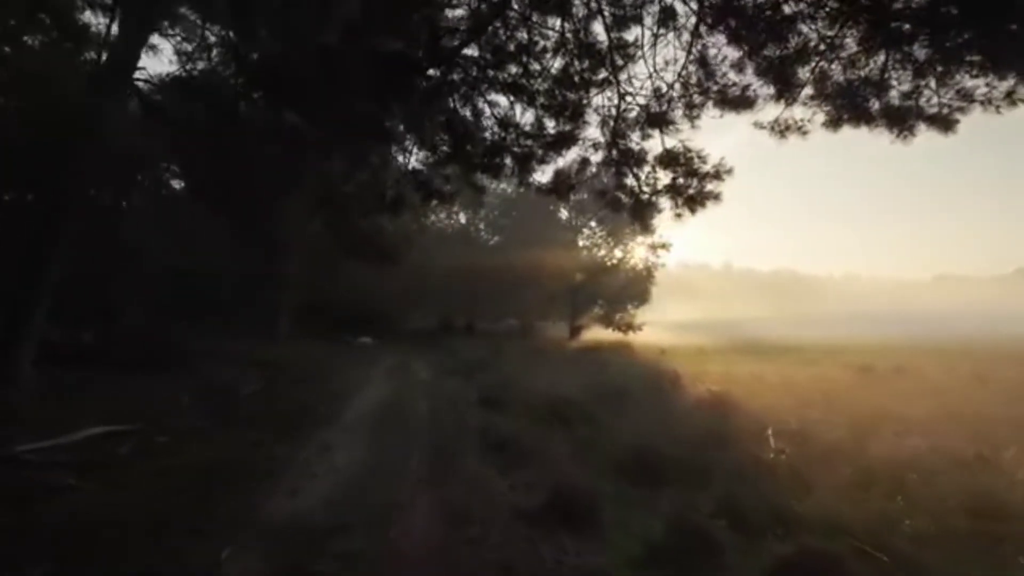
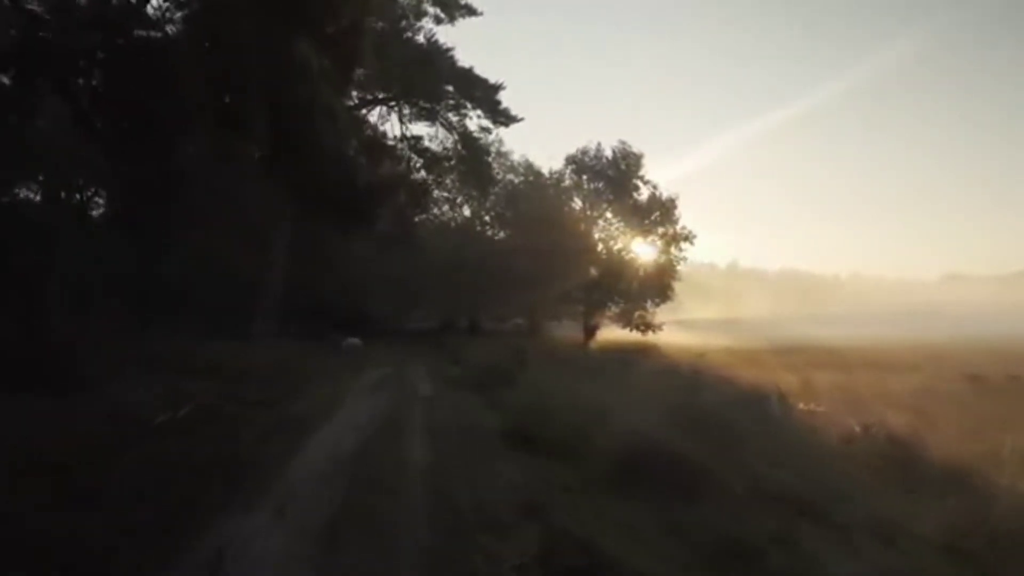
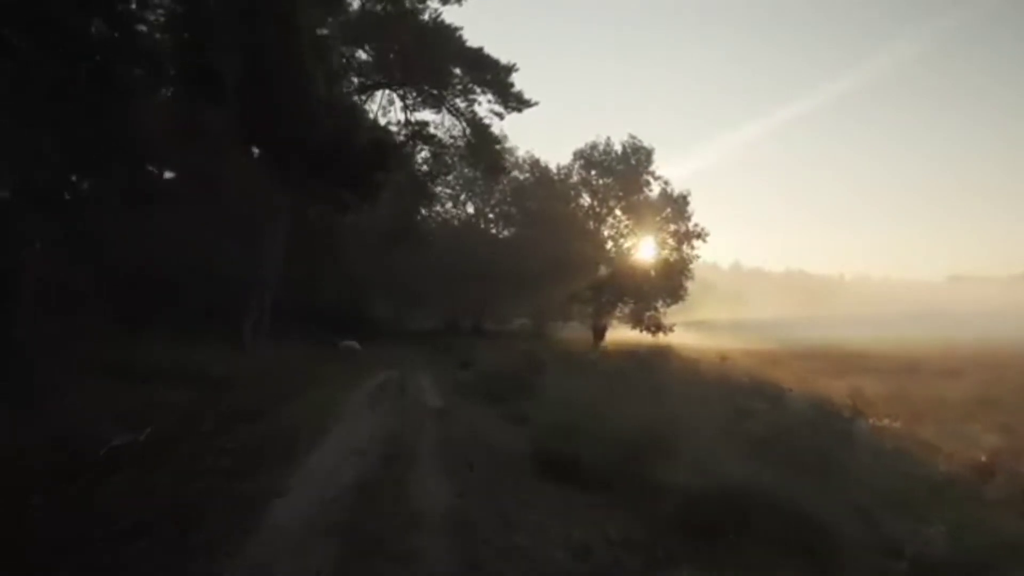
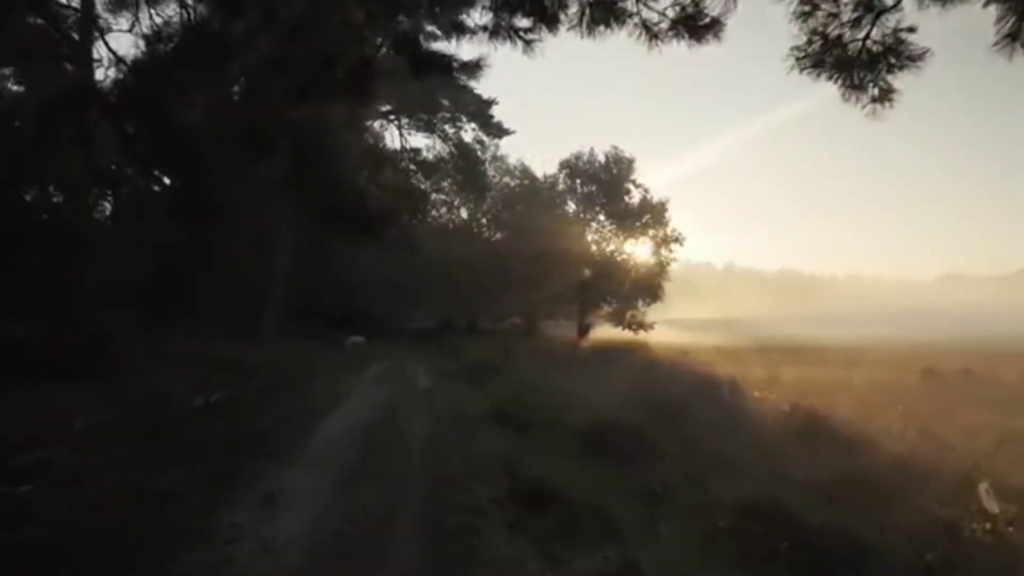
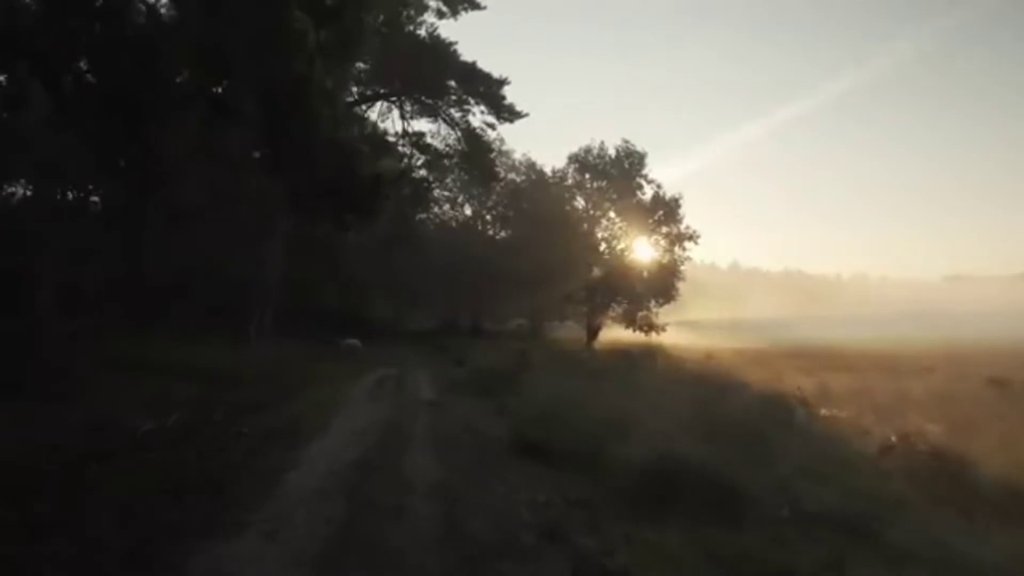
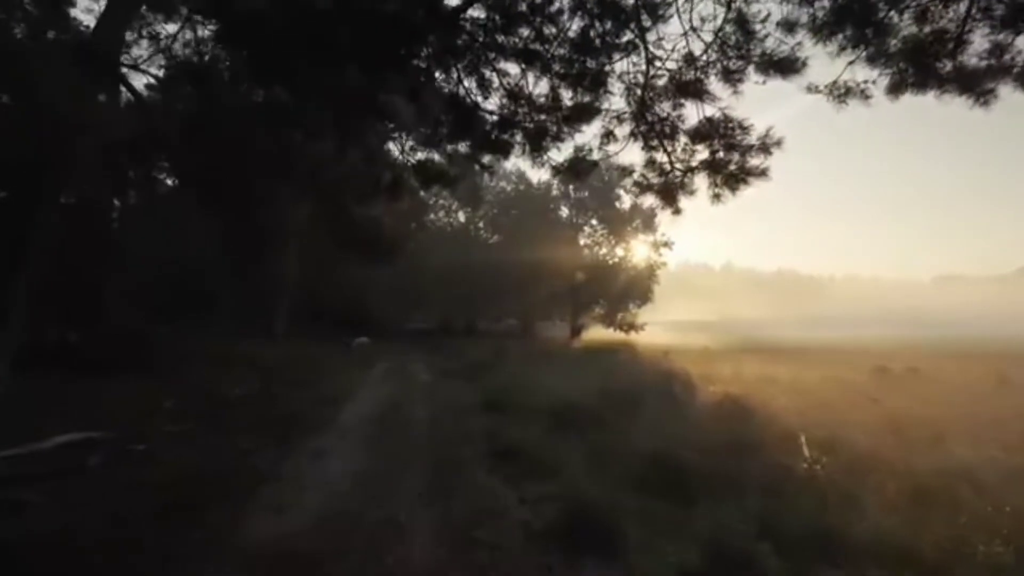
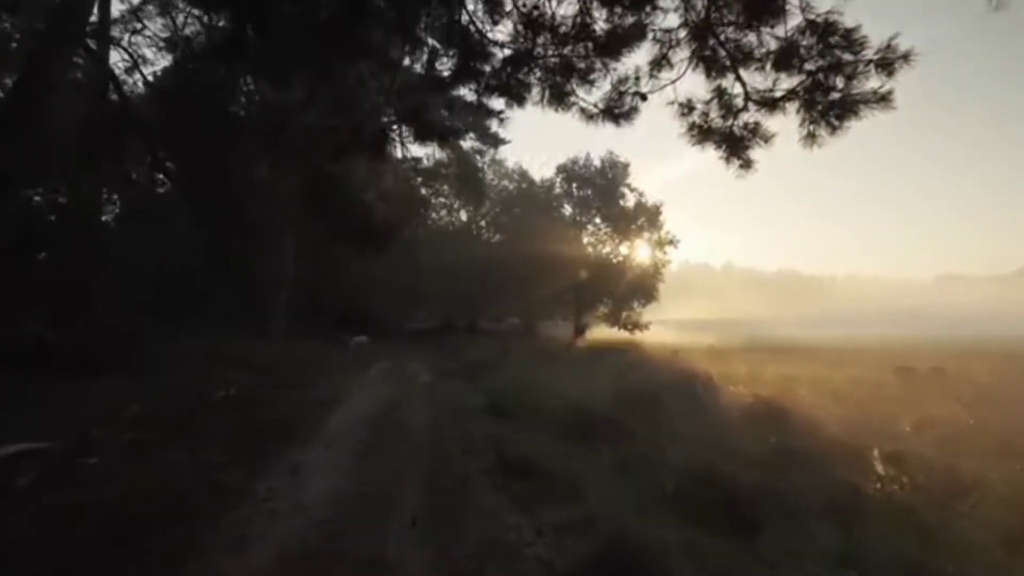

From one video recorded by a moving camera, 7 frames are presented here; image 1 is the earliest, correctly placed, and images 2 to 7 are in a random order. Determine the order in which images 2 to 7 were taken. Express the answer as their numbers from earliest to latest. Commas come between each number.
6, 7, 4, 2, 5, 3
